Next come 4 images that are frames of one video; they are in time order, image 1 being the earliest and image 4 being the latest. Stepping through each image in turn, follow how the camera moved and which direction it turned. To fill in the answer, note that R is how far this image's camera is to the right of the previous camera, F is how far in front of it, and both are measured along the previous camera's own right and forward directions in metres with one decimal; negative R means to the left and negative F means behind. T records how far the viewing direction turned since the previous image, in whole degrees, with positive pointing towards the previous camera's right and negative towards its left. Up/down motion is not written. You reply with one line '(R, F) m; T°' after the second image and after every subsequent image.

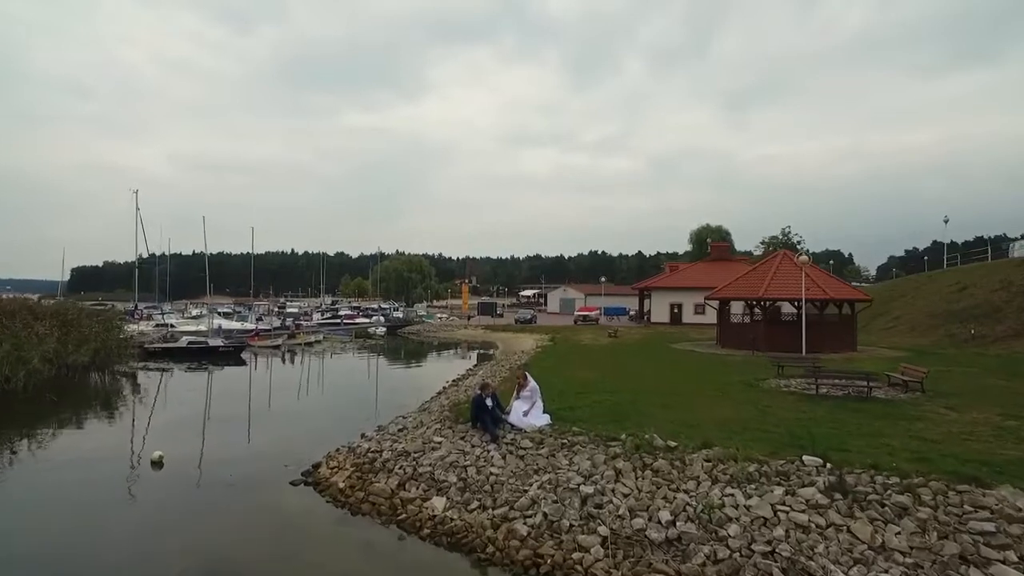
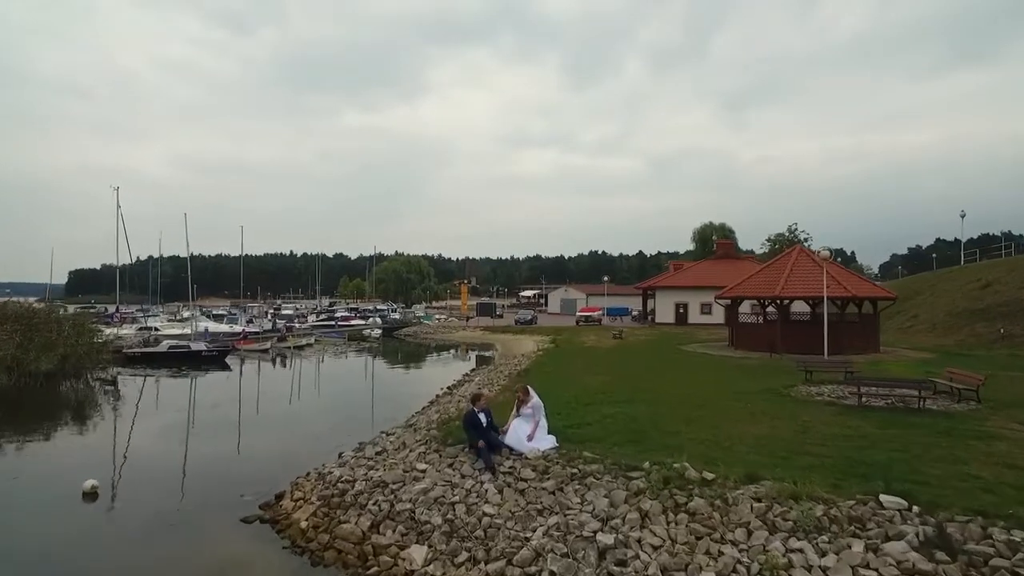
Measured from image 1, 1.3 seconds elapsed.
(0.0, +2.0) m; 0°
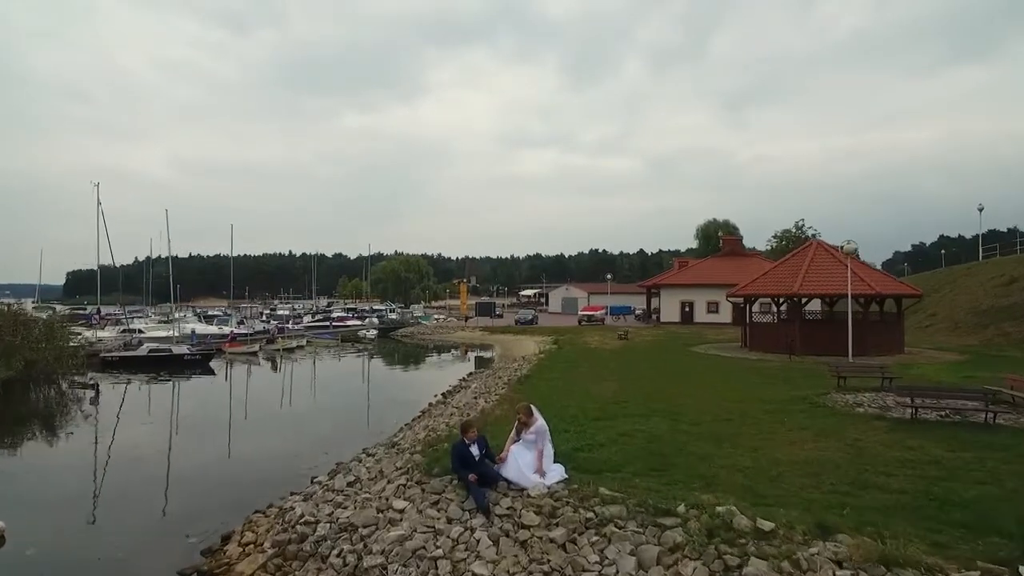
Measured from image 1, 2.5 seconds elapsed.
(0.0, +1.9) m; 0°
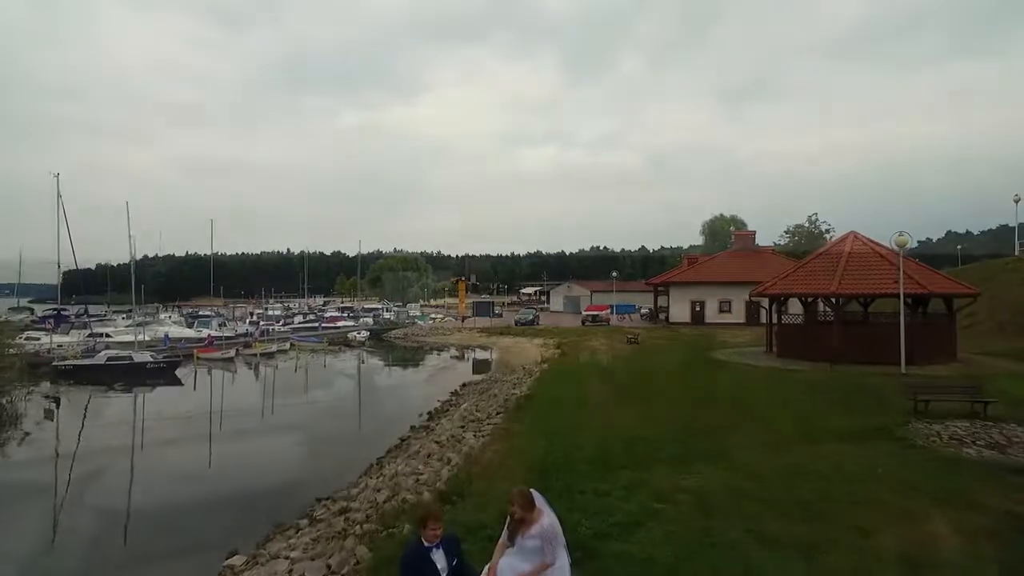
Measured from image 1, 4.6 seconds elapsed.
(+0.1, +3.4) m; 0°
